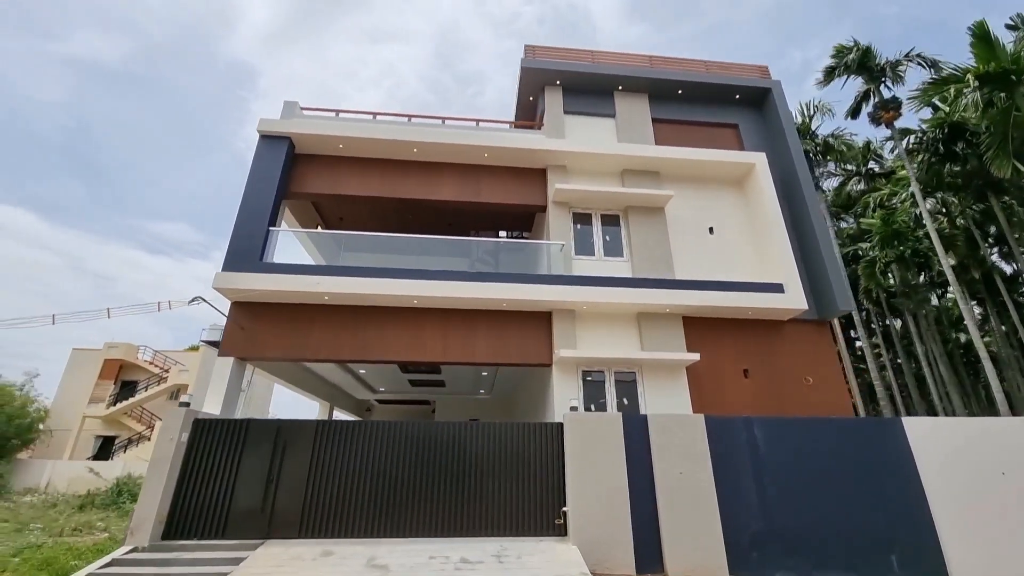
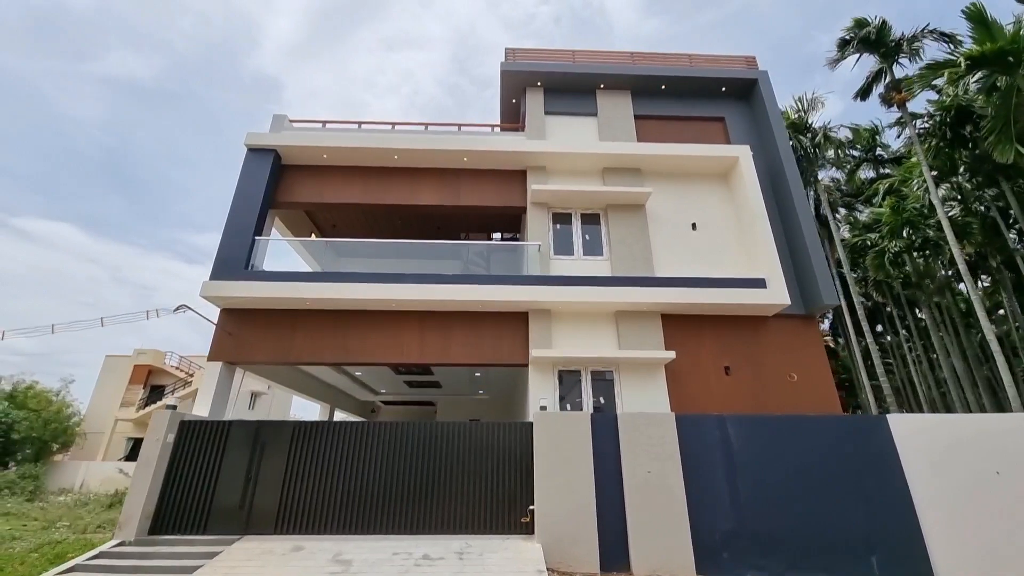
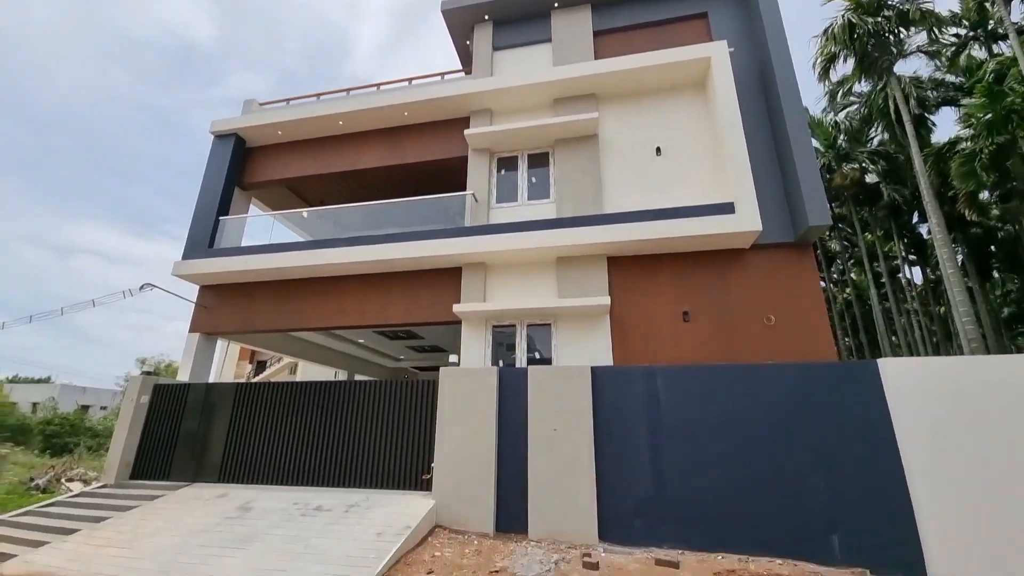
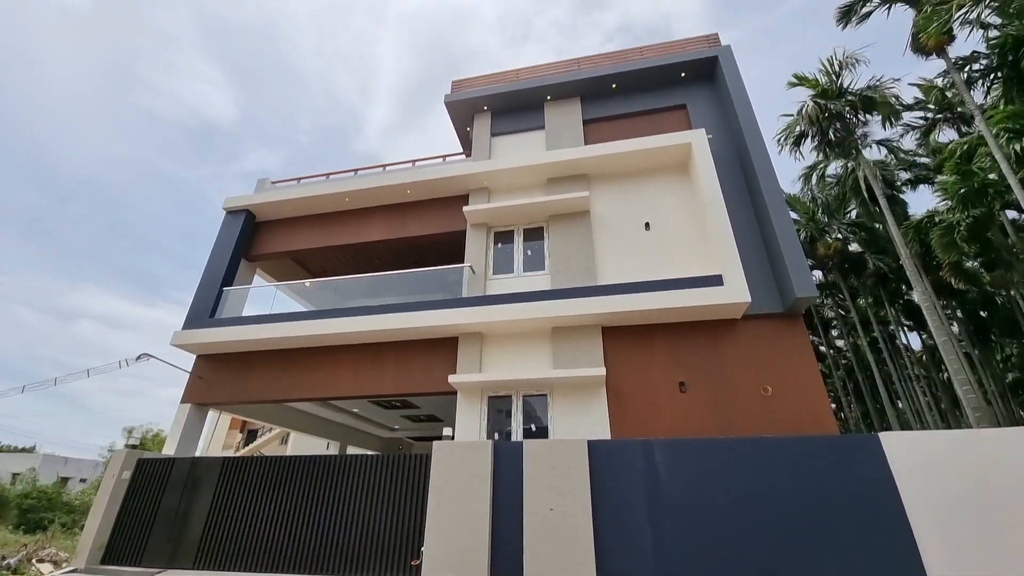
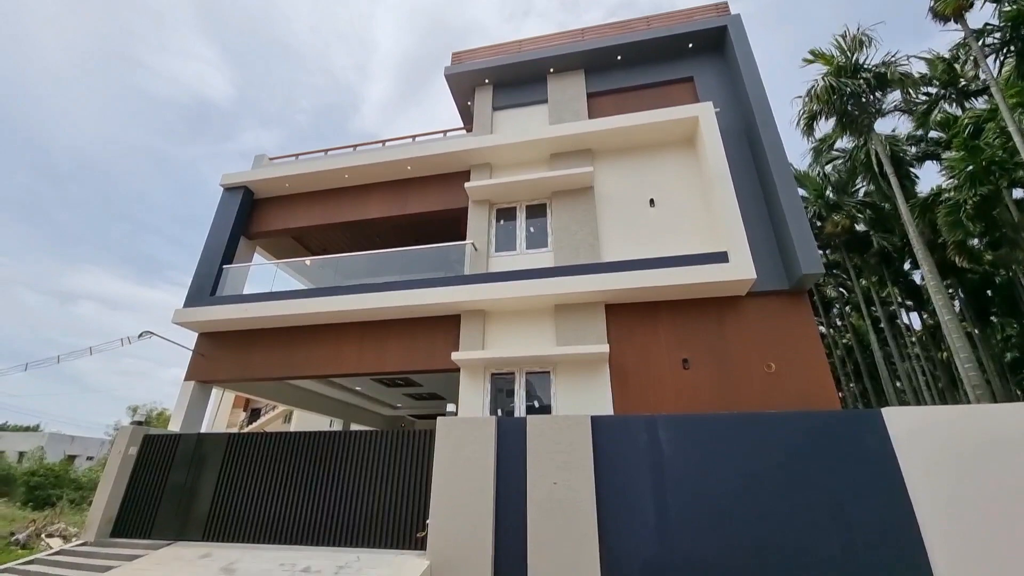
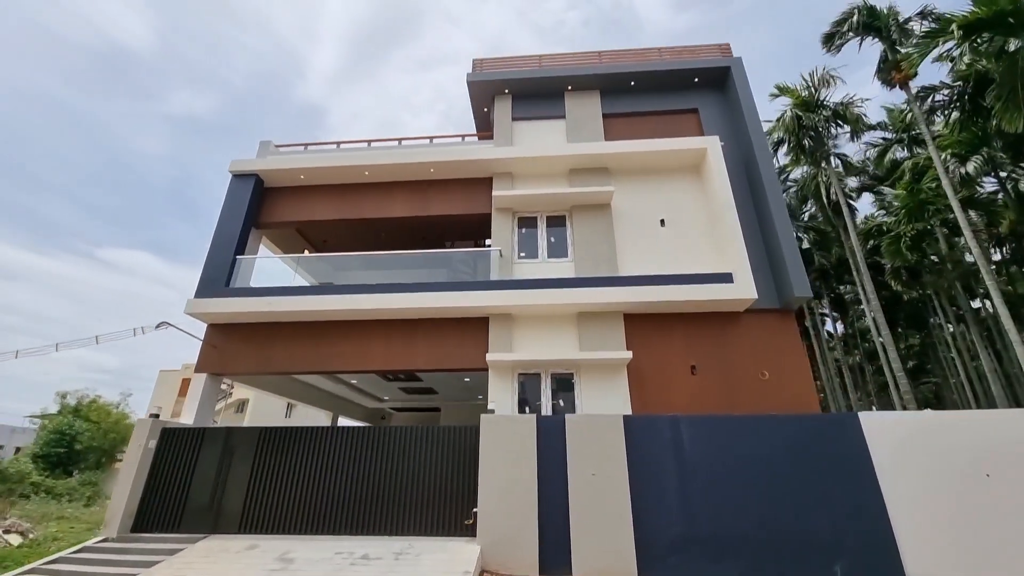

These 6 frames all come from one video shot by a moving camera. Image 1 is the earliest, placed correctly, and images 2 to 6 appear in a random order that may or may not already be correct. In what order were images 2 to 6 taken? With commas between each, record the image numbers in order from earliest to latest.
2, 6, 4, 5, 3
